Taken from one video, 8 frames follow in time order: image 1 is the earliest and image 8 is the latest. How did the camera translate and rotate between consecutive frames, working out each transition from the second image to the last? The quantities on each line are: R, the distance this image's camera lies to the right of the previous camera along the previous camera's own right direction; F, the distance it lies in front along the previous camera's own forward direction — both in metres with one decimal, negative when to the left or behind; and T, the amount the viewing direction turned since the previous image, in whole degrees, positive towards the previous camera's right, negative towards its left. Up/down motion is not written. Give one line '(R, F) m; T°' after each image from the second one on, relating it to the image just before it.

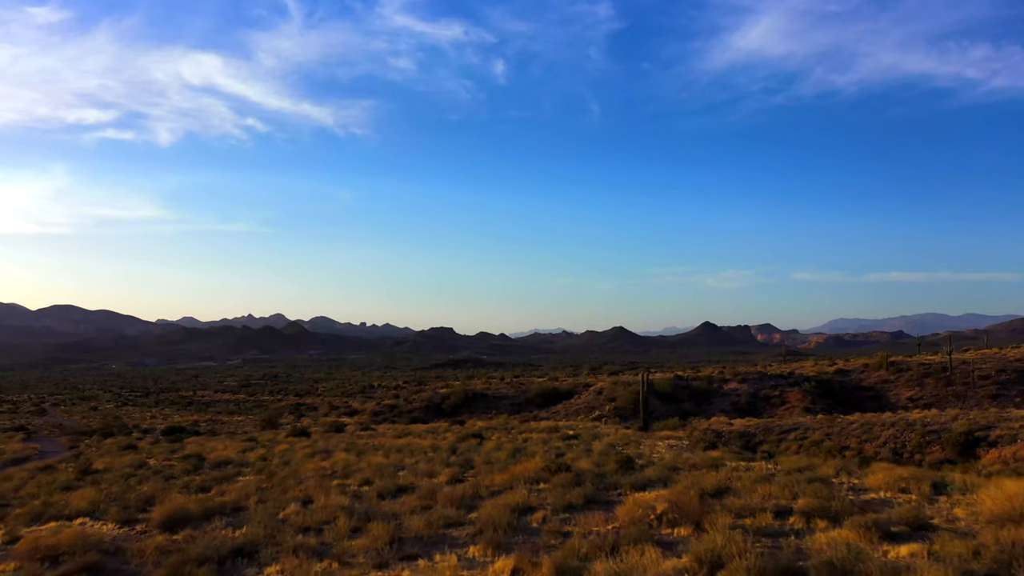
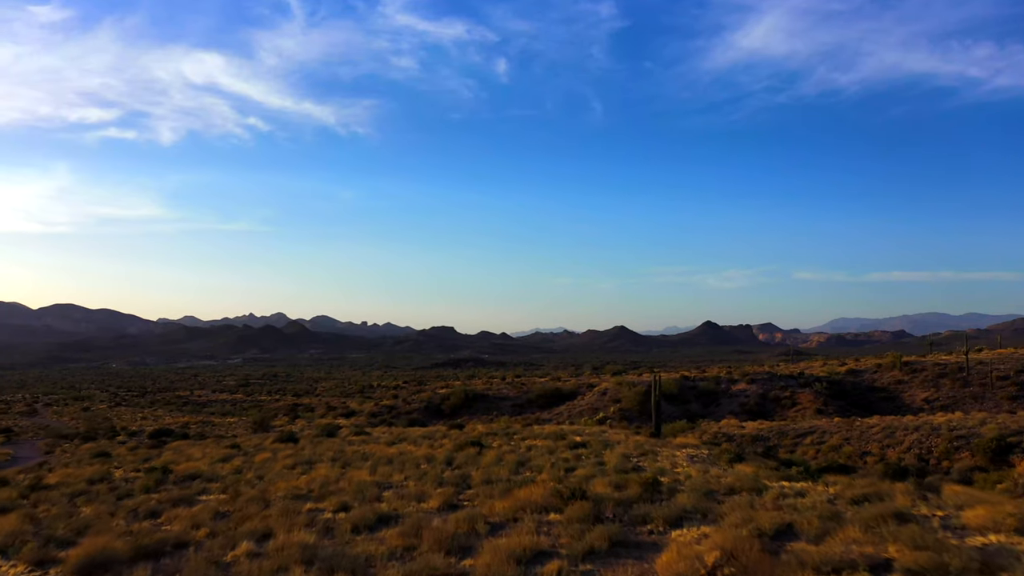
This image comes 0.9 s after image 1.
(0.0, +1.2) m; 0°
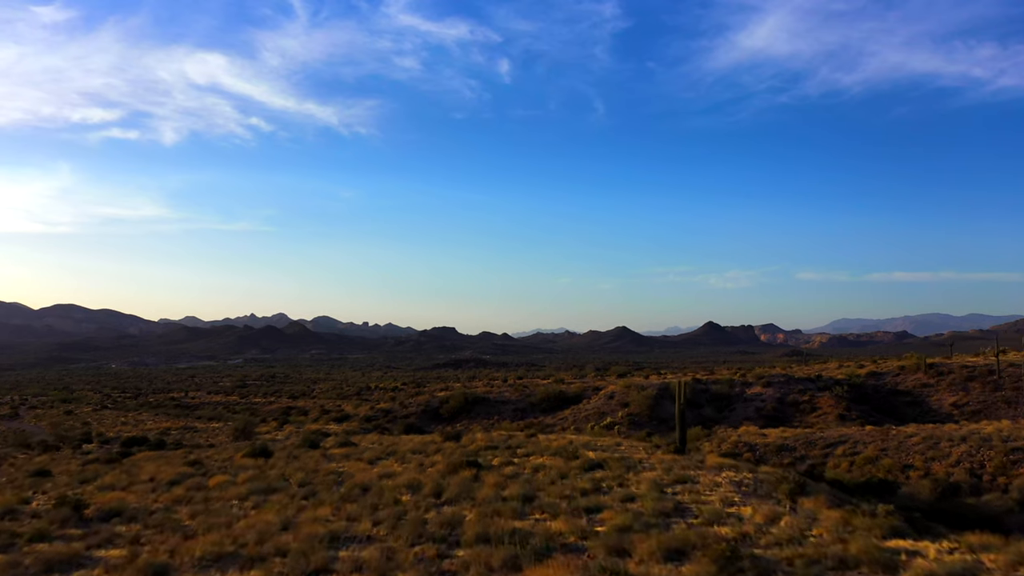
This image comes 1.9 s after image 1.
(0.0, +2.0) m; 0°
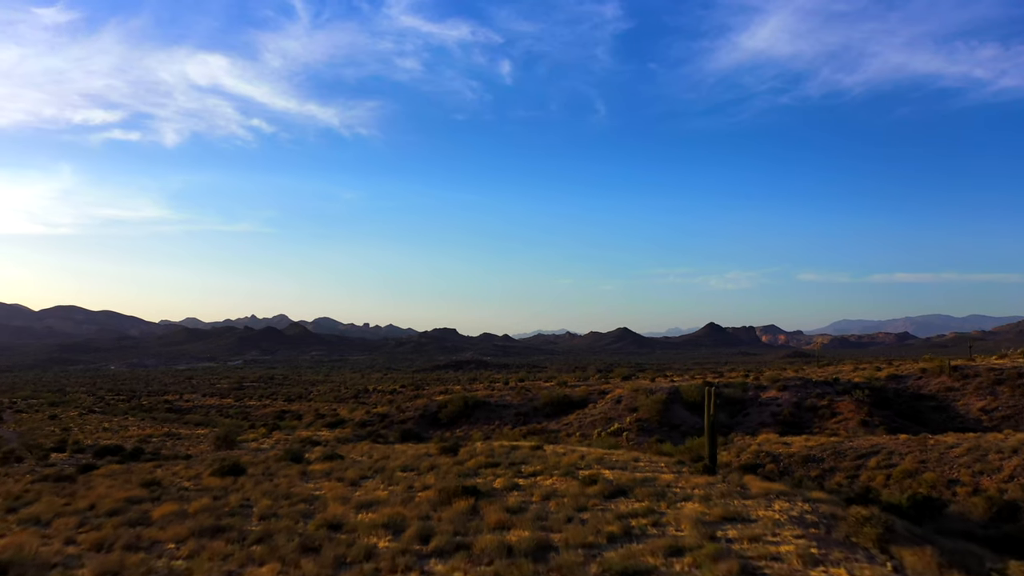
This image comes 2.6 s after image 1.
(0.0, +1.8) m; 0°
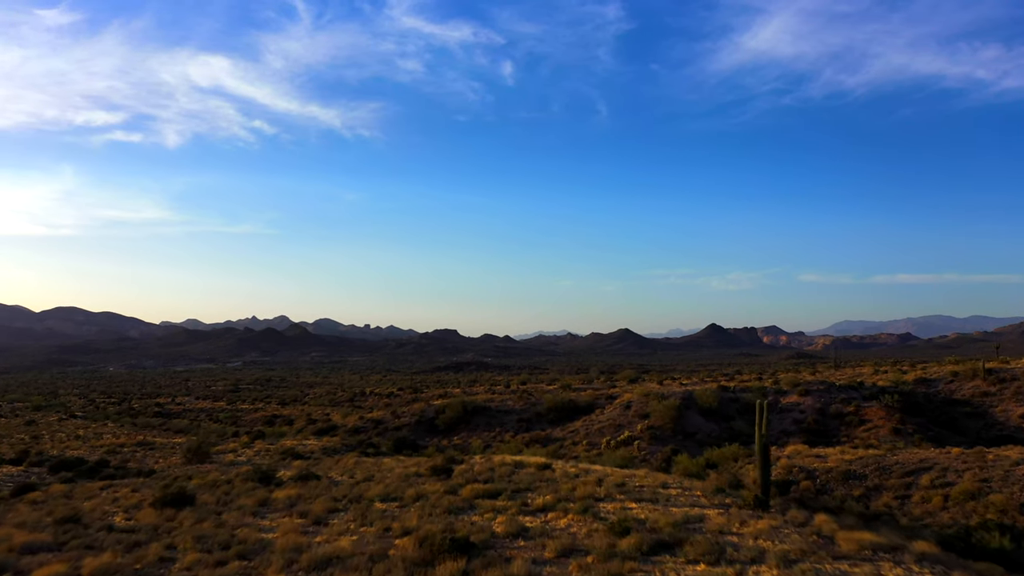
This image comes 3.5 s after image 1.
(0.0, +2.3) m; 0°
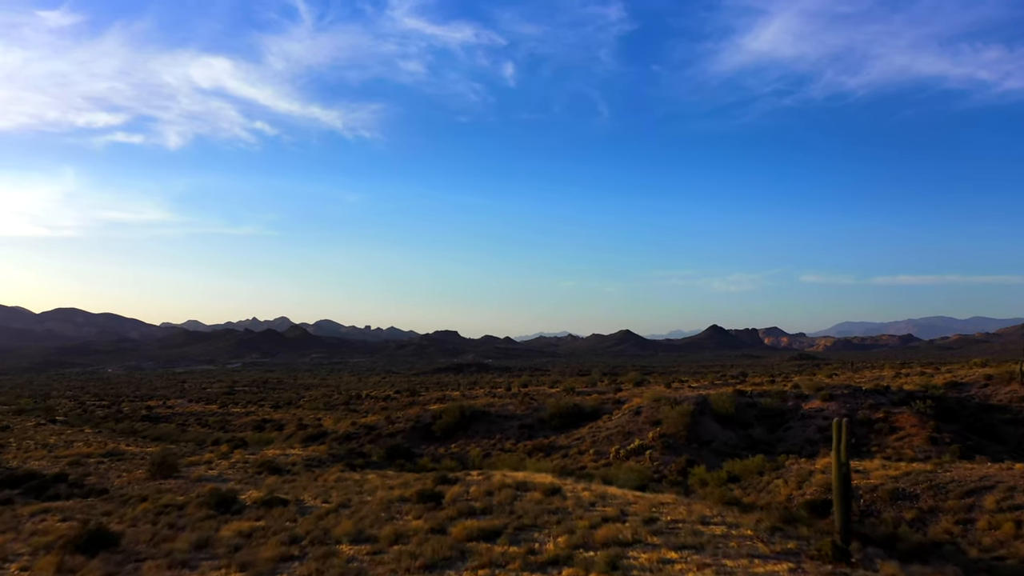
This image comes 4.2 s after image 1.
(0.0, +2.2) m; 0°
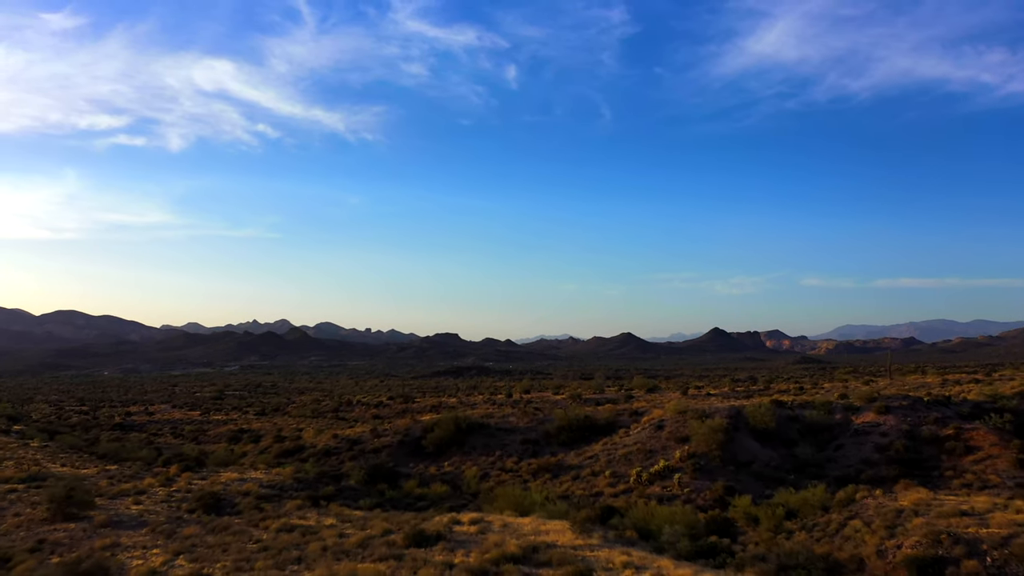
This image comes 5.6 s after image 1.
(0.0, +4.2) m; 0°
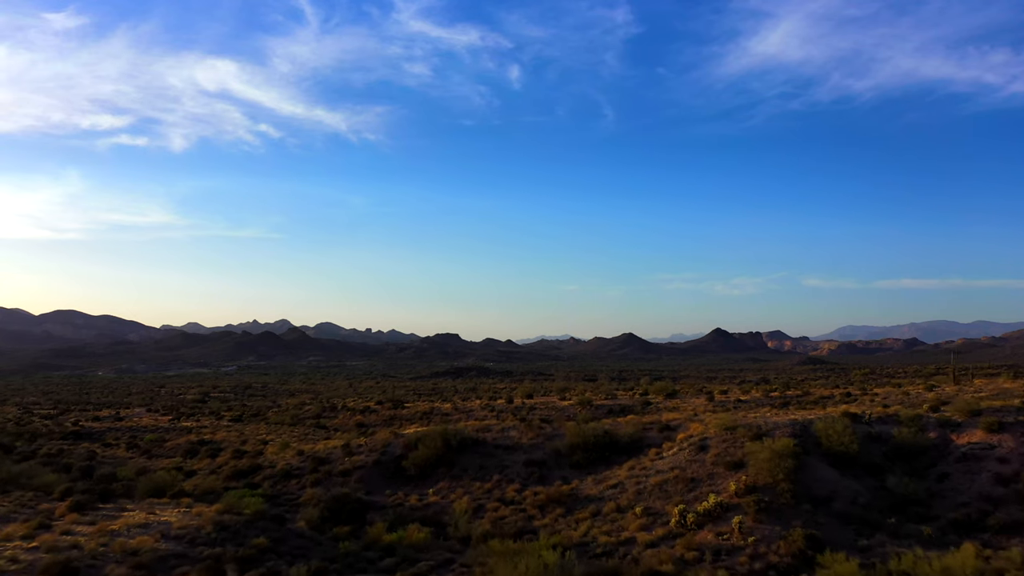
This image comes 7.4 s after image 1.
(0.0, +5.7) m; 0°
